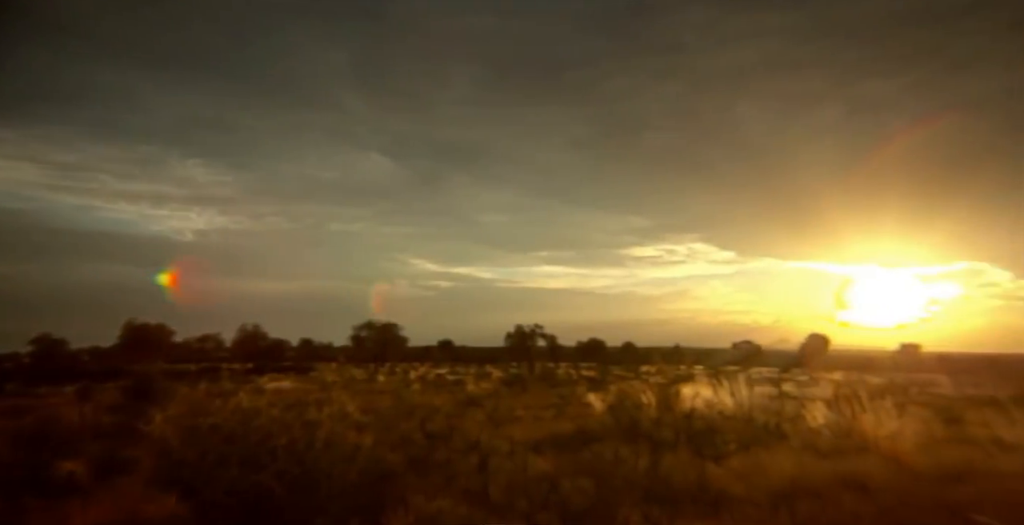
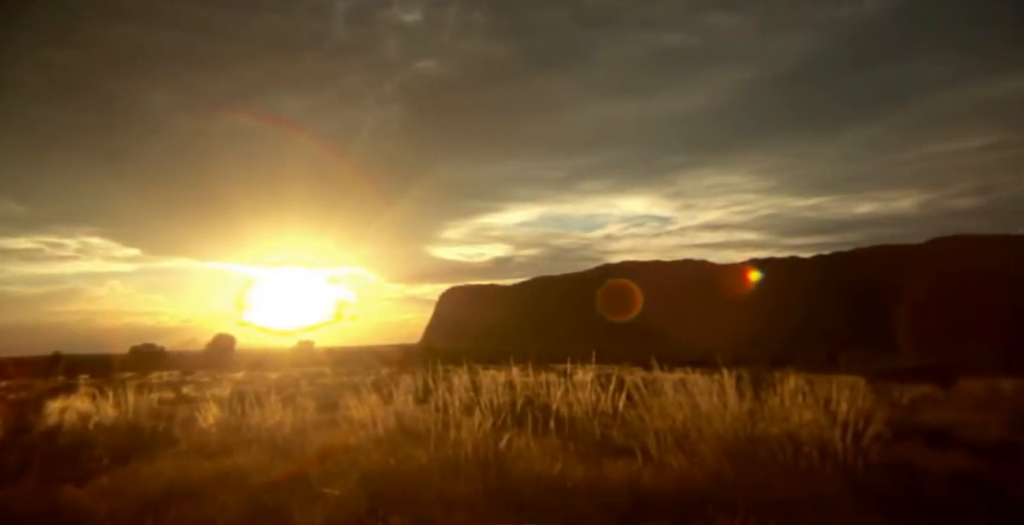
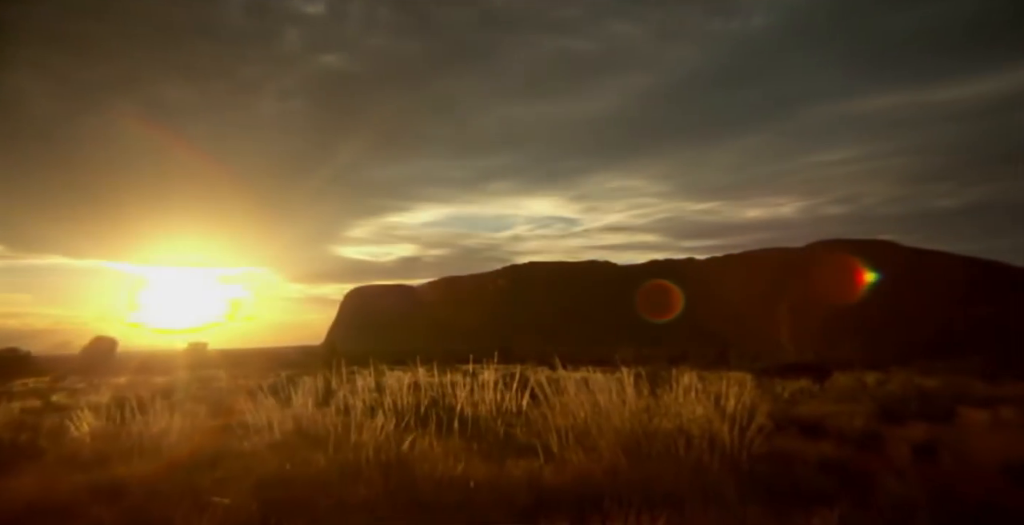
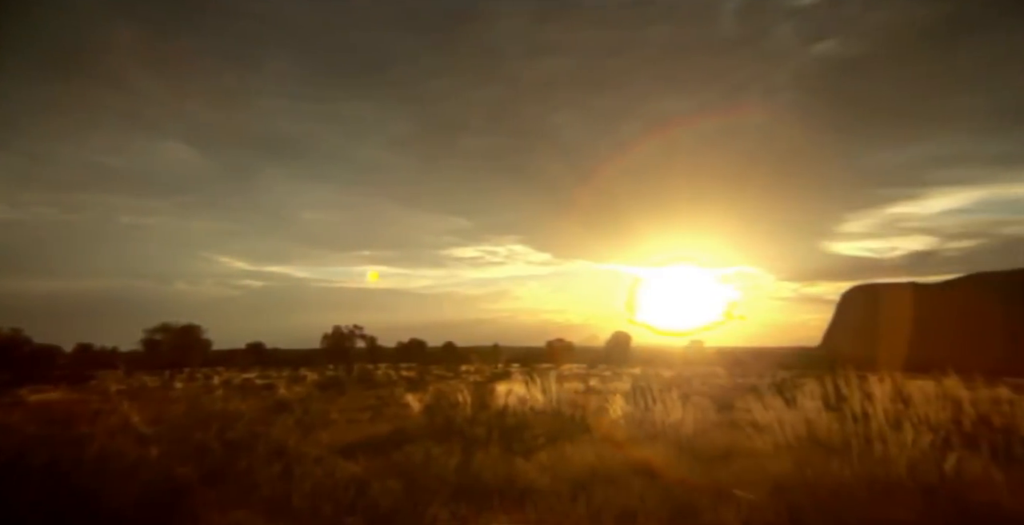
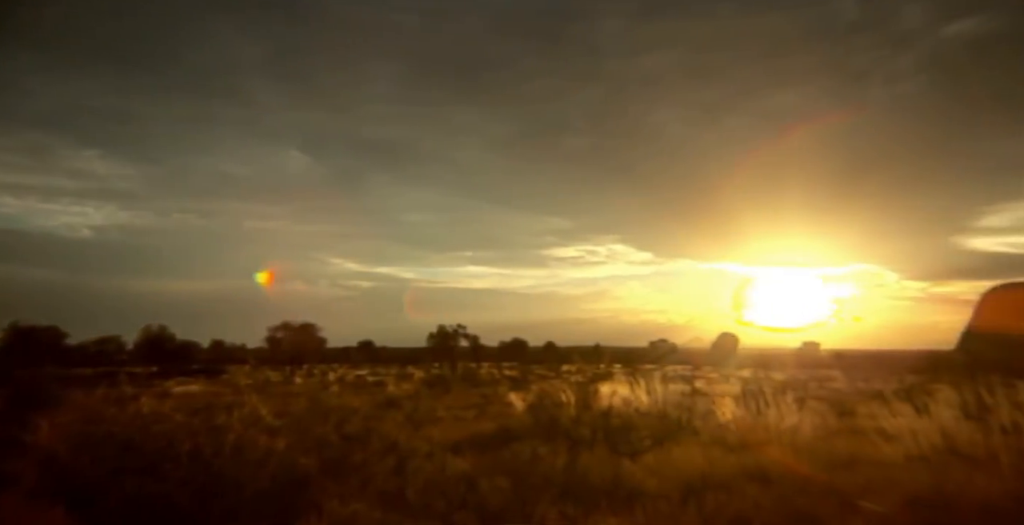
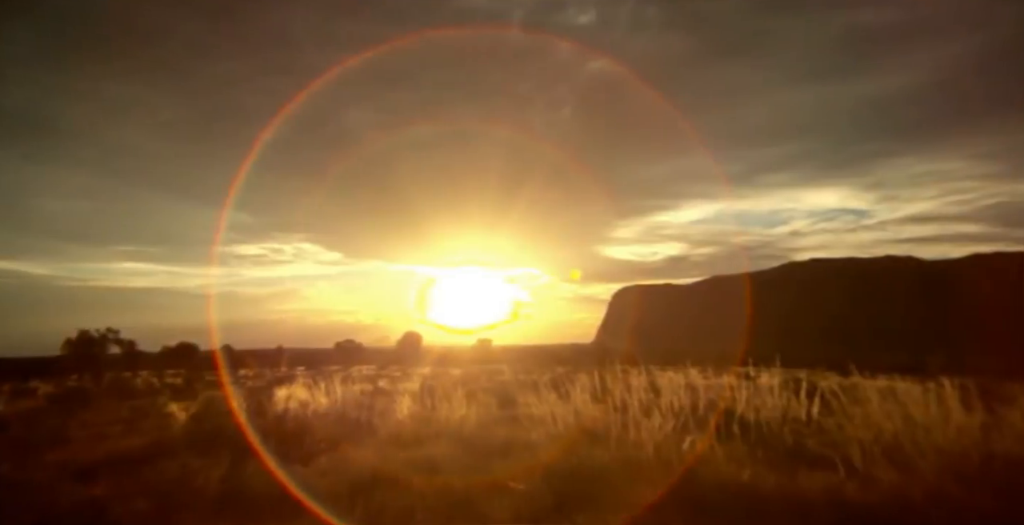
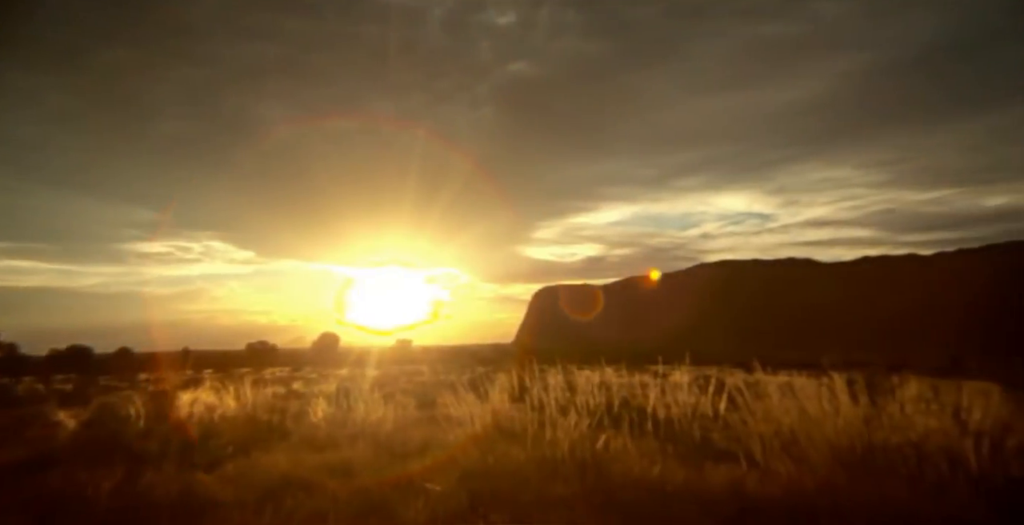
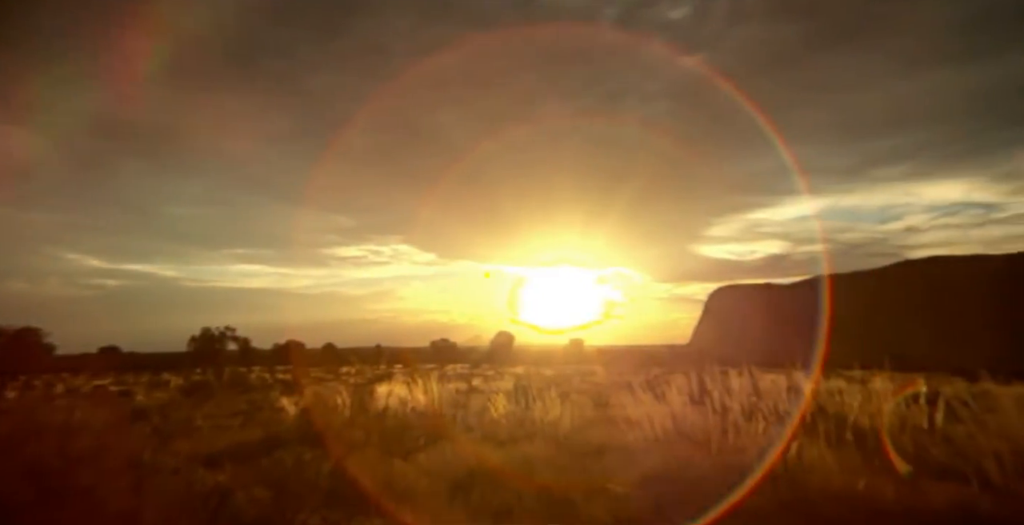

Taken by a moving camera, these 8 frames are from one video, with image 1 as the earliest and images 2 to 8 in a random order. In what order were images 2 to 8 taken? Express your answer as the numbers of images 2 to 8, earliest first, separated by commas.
5, 4, 8, 6, 7, 2, 3
